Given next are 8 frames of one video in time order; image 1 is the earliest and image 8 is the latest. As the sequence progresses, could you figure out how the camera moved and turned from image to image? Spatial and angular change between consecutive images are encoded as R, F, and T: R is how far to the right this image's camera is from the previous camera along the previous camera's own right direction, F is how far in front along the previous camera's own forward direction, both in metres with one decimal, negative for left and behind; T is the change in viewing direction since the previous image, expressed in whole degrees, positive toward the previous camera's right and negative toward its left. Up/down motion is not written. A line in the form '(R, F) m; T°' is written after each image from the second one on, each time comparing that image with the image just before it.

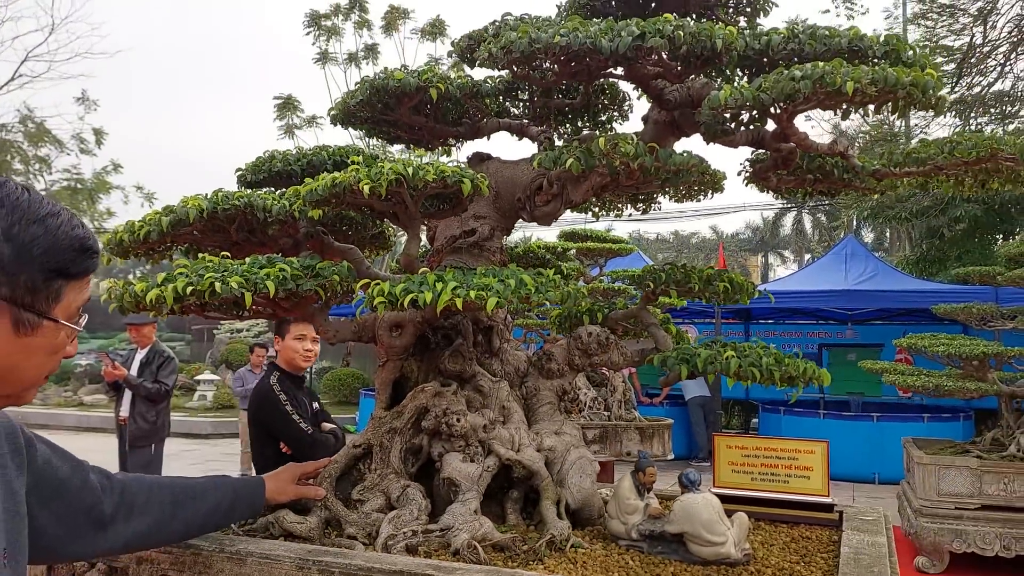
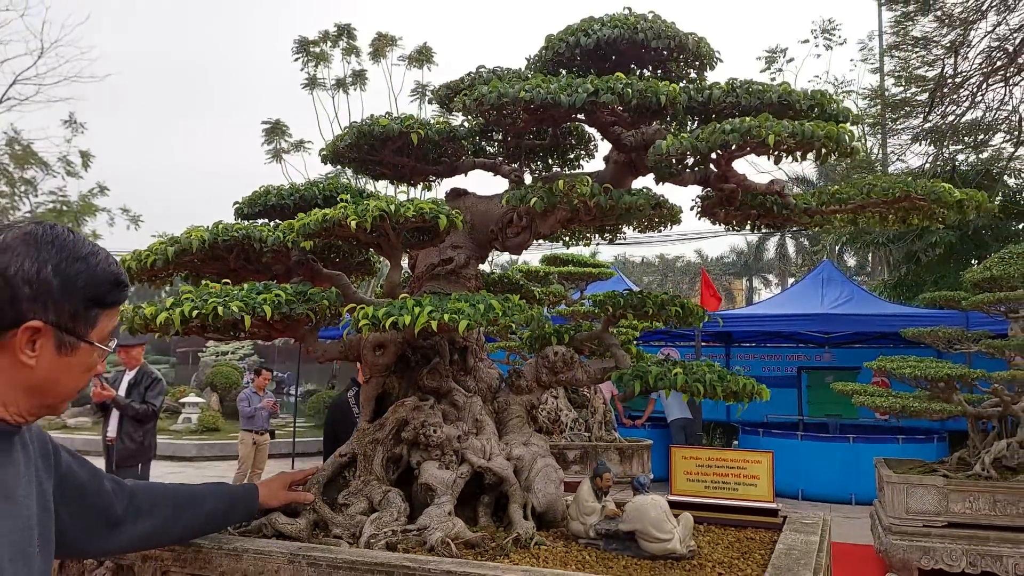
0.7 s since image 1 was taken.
(+0.1, -0.3) m; +1°
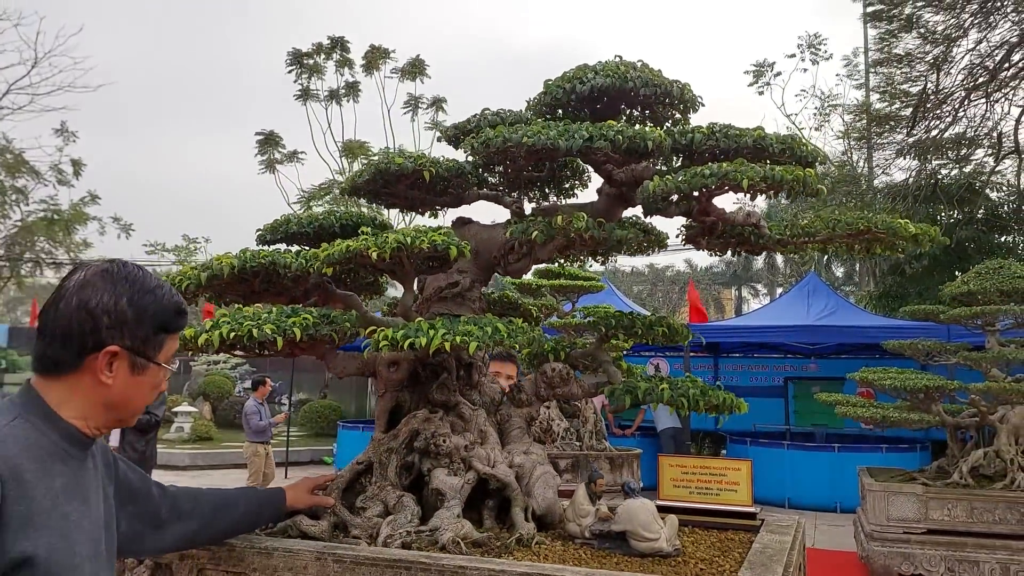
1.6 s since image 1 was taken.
(-0.1, -0.3) m; +1°
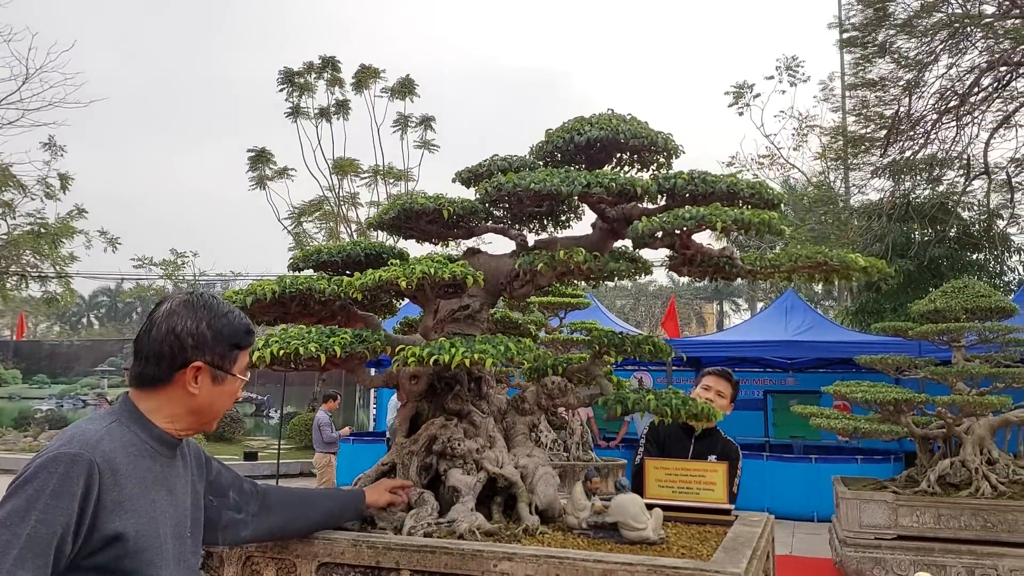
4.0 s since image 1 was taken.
(-0.1, -0.5) m; +1°
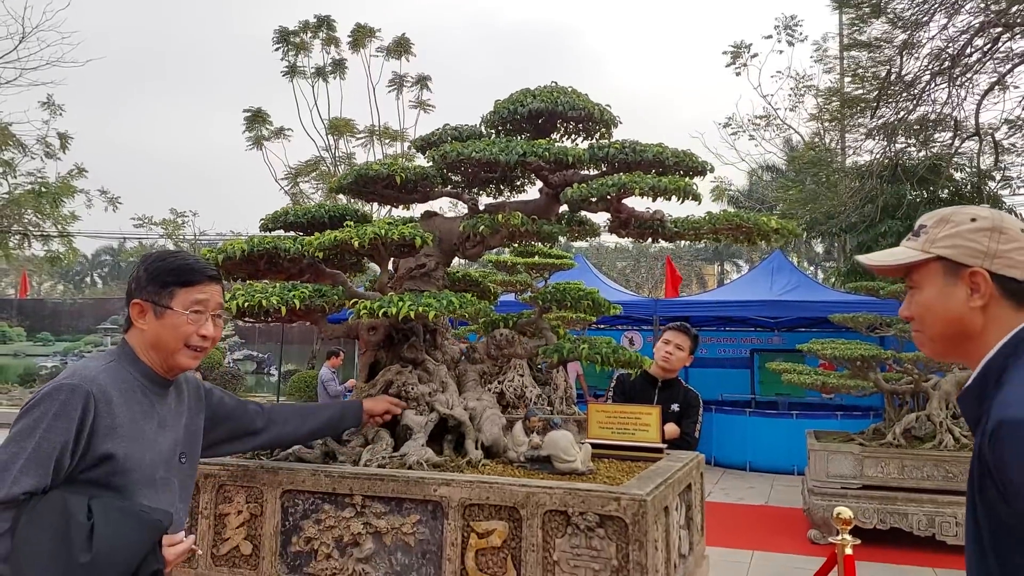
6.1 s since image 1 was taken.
(+0.3, -0.4) m; 0°
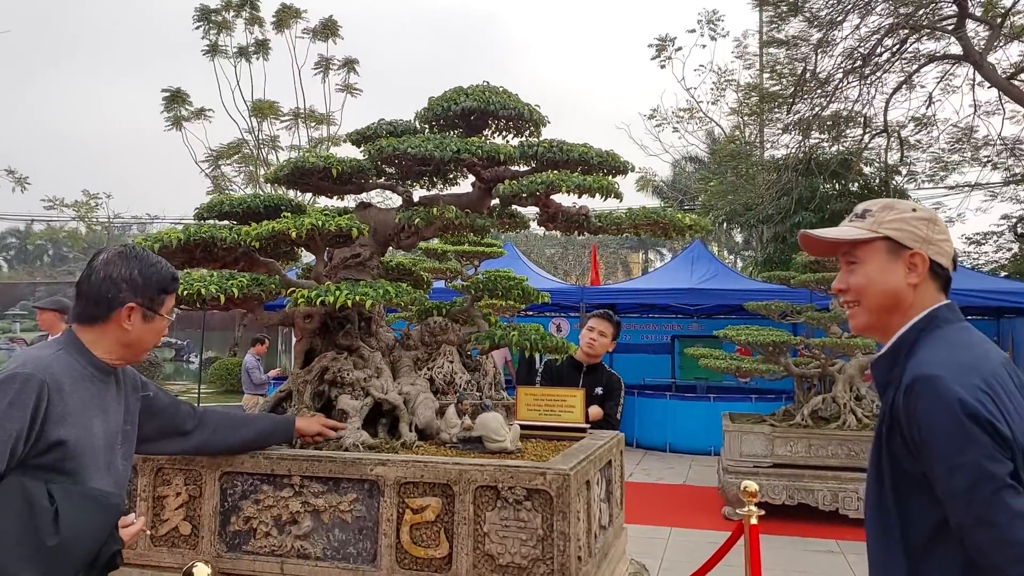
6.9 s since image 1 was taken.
(0.0, -0.2) m; +5°
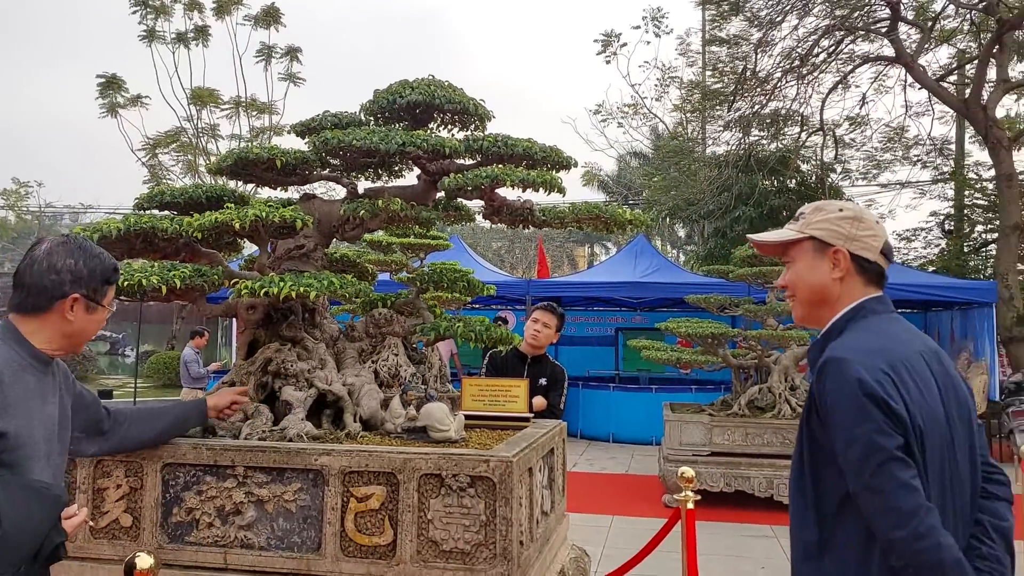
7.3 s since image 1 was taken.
(0.0, -0.1) m; +4°
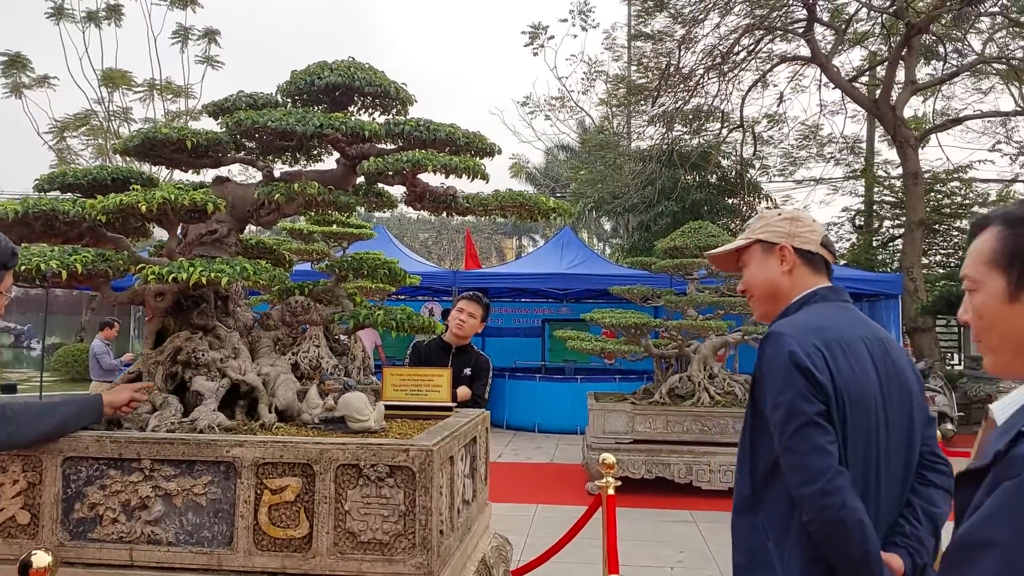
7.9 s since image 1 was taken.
(0.0, 0.0) m; +5°
